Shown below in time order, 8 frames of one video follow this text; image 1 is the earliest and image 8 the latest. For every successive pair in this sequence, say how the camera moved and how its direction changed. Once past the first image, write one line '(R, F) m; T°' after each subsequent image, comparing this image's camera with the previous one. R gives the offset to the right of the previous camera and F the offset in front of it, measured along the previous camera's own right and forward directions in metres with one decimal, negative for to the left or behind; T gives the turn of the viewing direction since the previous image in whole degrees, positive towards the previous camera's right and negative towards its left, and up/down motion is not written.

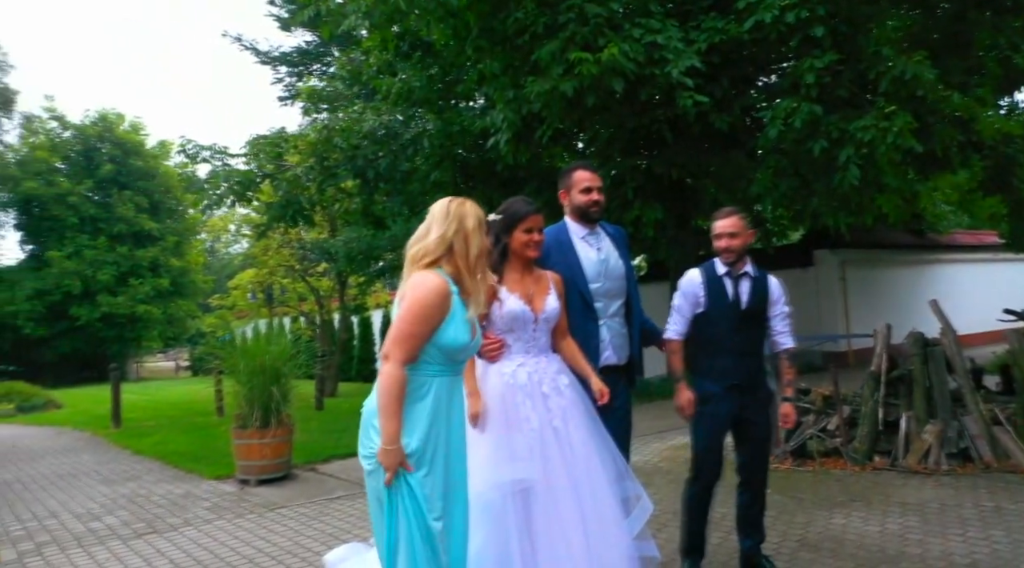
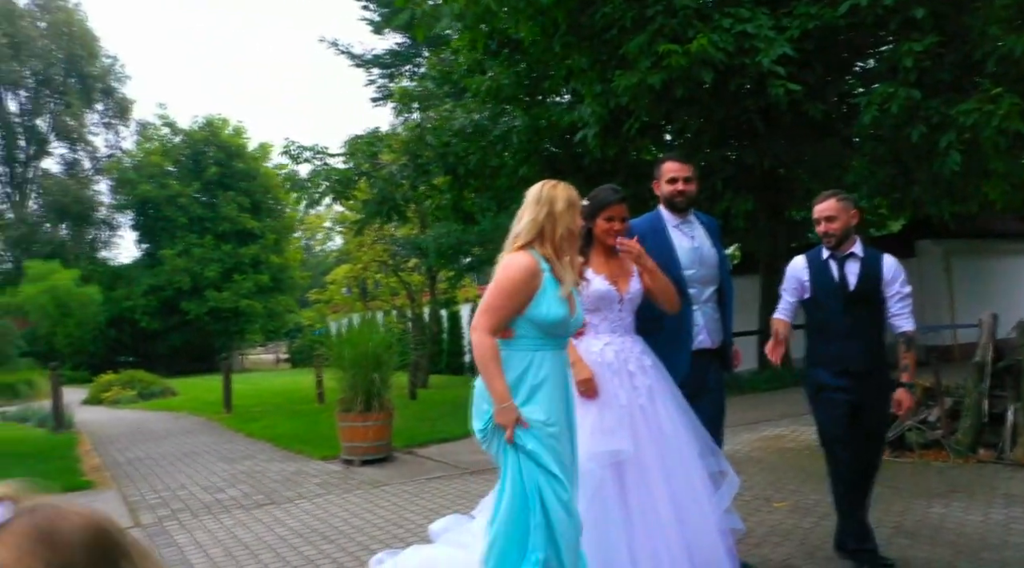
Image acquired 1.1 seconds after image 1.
(0.0, -0.2) m; -7°
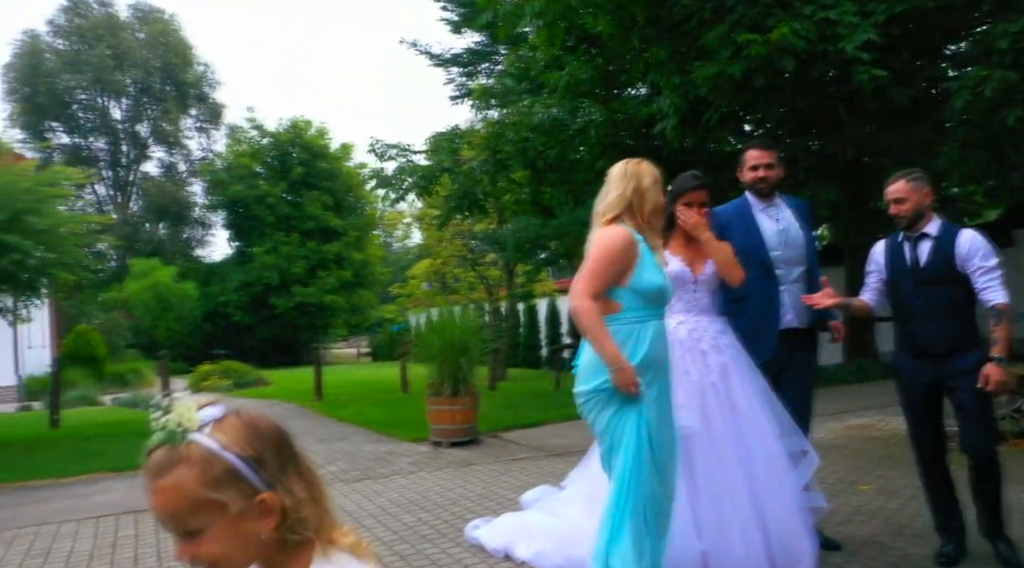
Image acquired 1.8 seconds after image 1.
(-0.1, -0.3) m; -6°
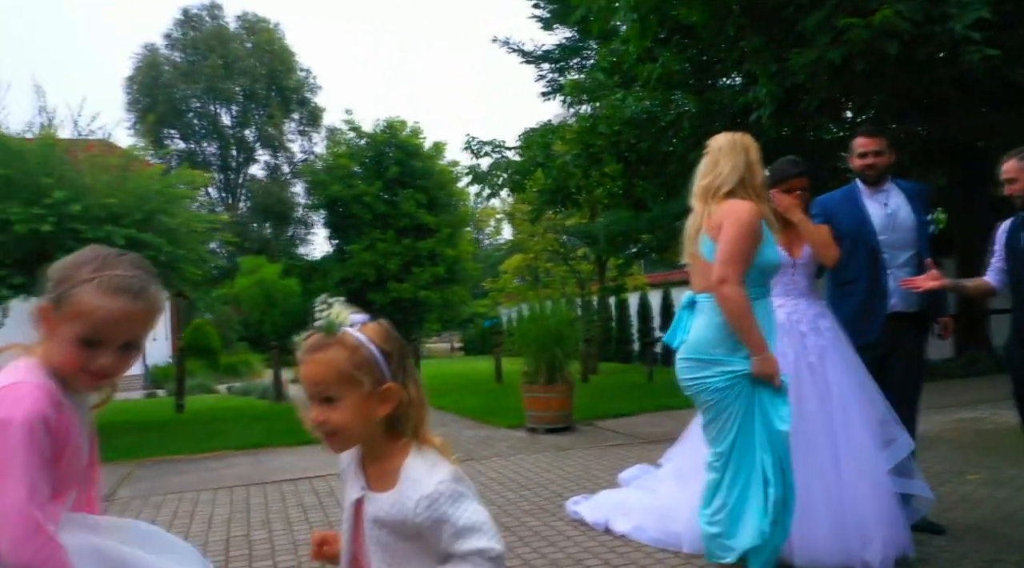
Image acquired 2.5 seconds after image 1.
(-0.1, -0.3) m; -8°
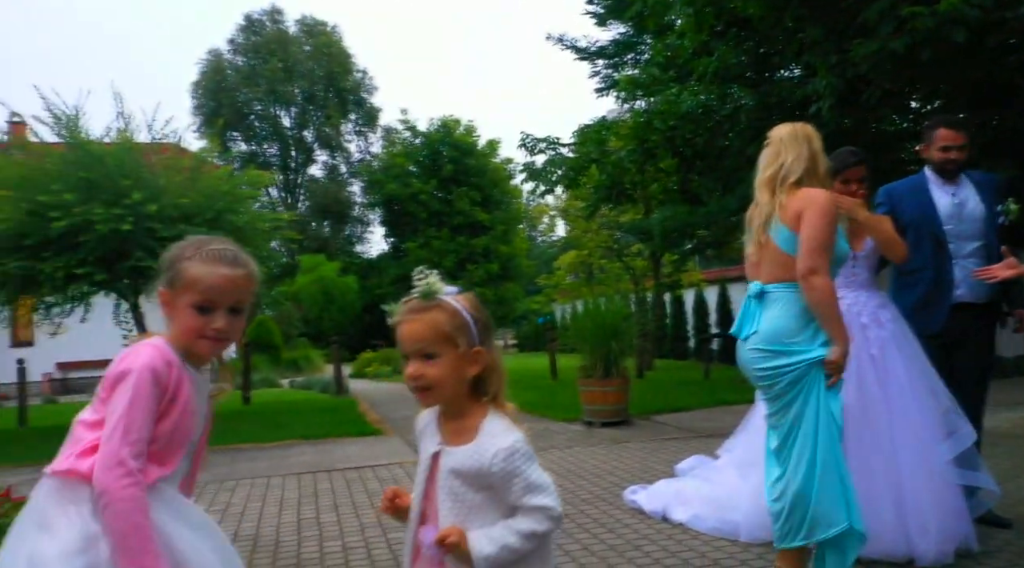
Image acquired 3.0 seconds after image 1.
(0.0, -0.1) m; -4°
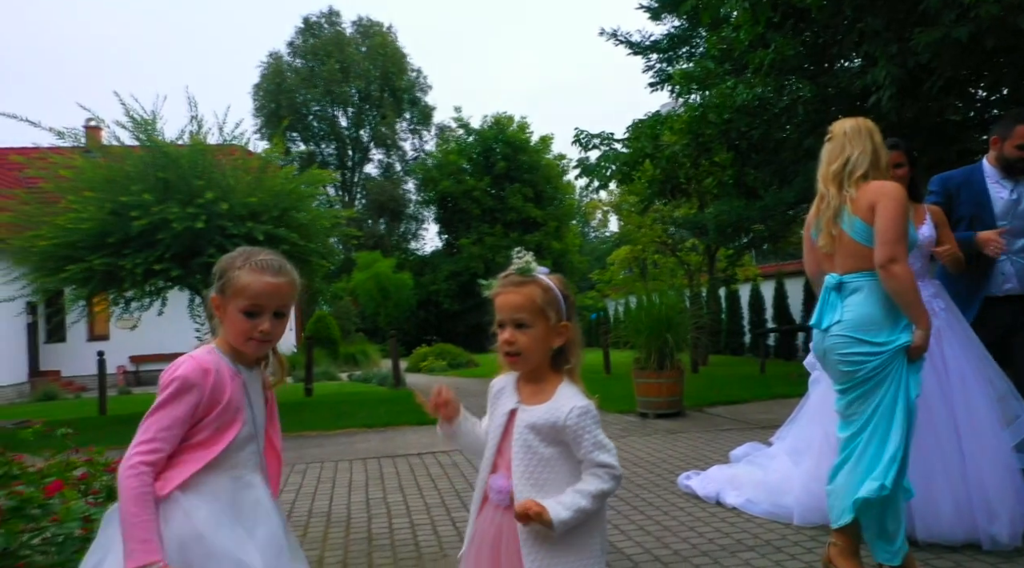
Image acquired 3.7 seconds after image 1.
(0.0, -0.2) m; -4°
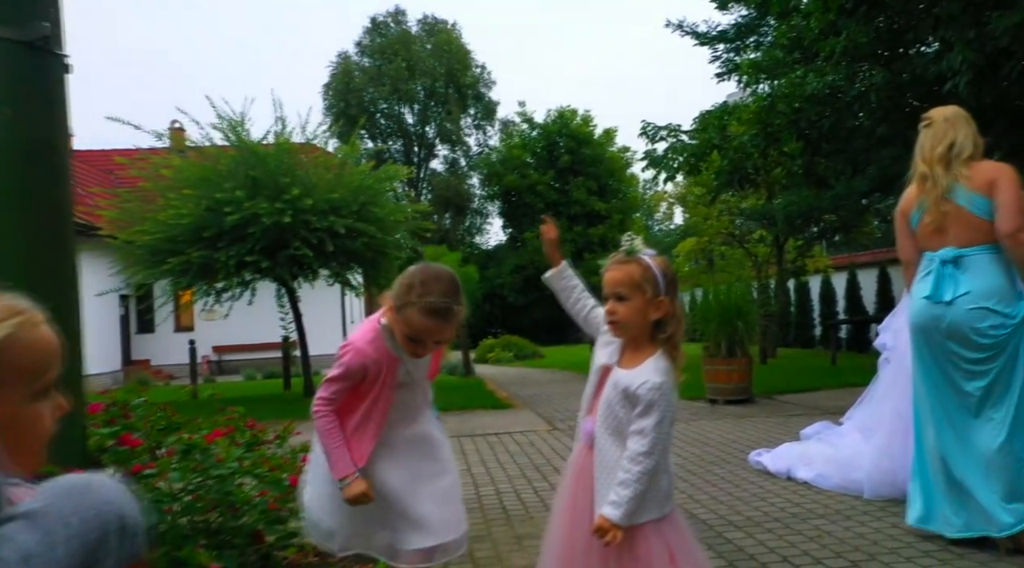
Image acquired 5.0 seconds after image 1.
(-0.1, -0.4) m; -5°
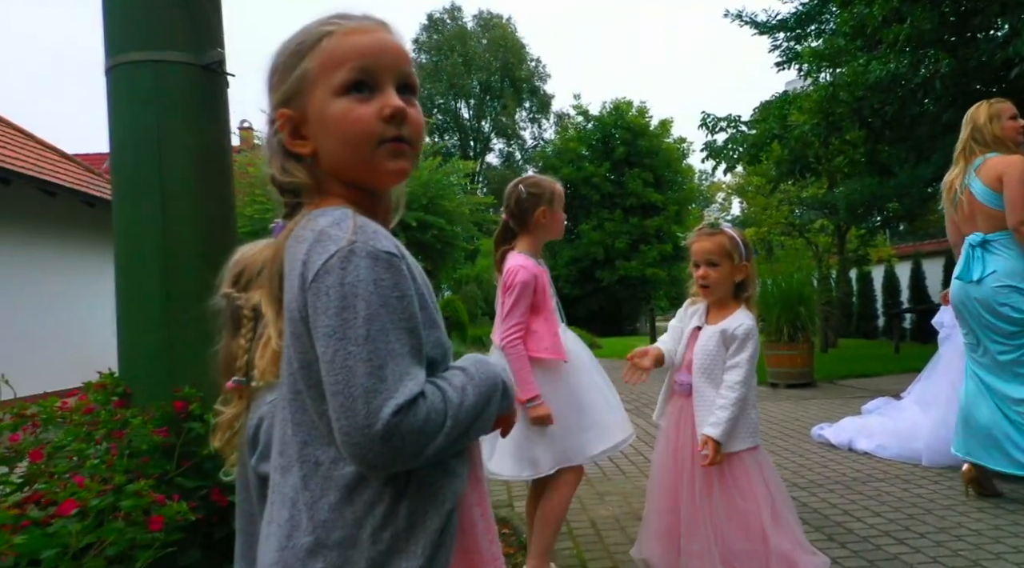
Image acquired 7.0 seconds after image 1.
(-0.2, -0.6) m; -4°
